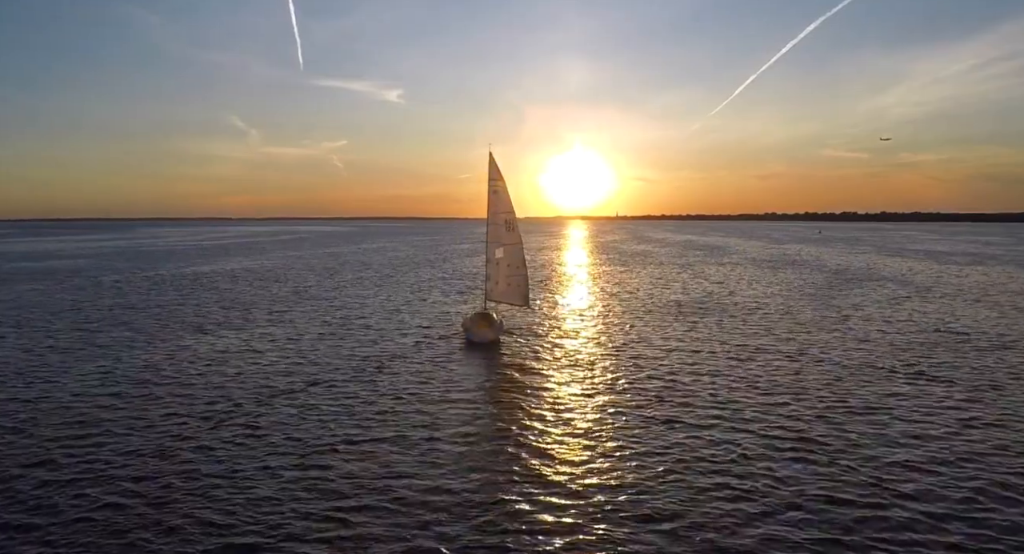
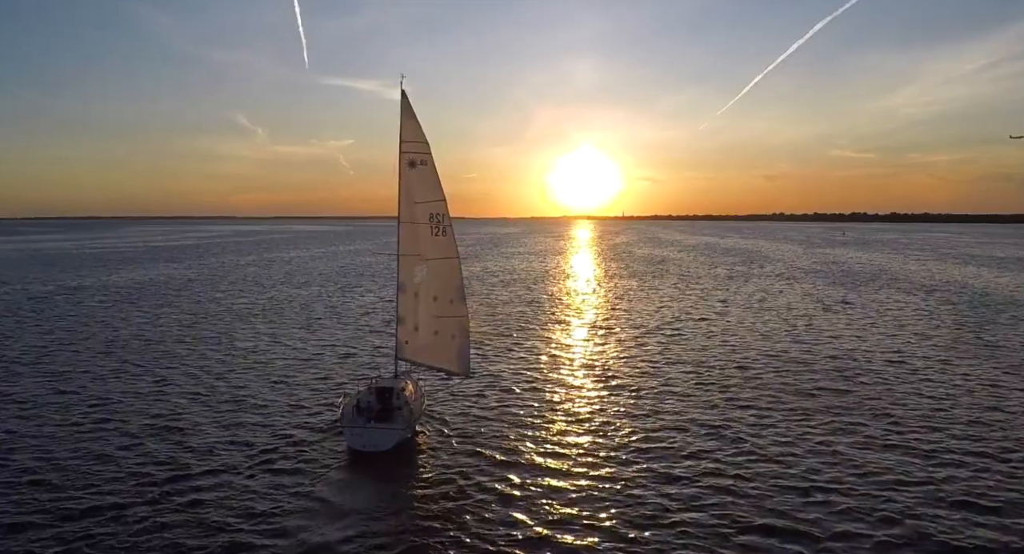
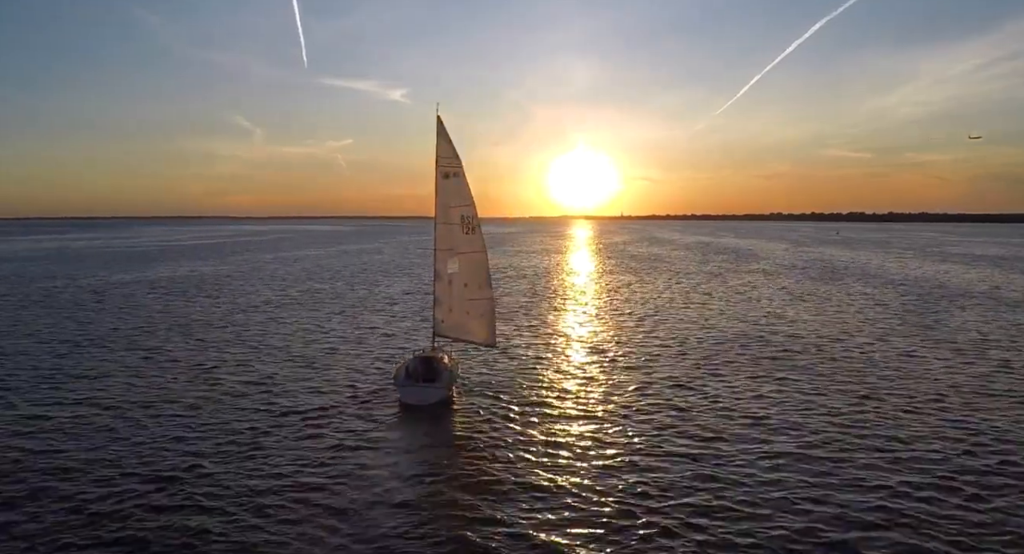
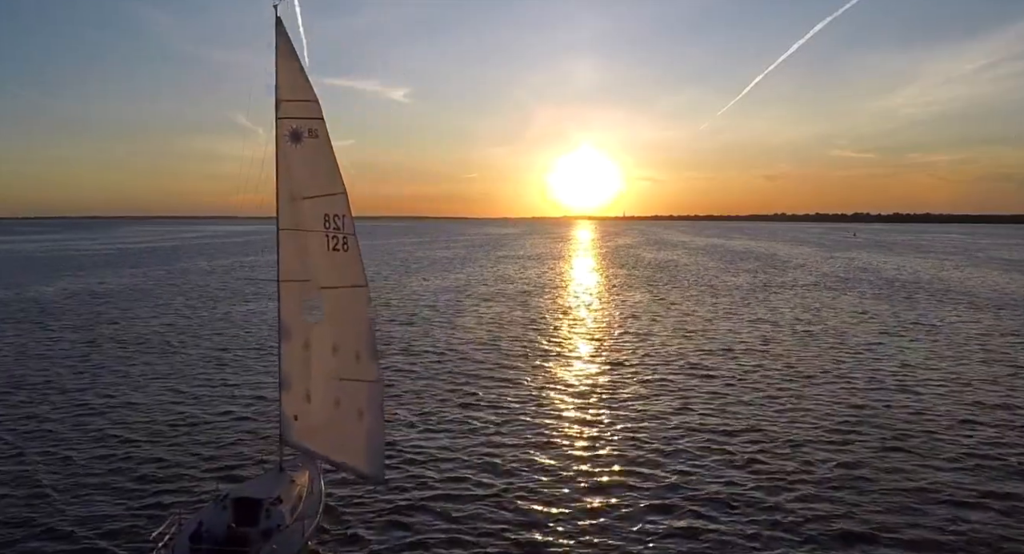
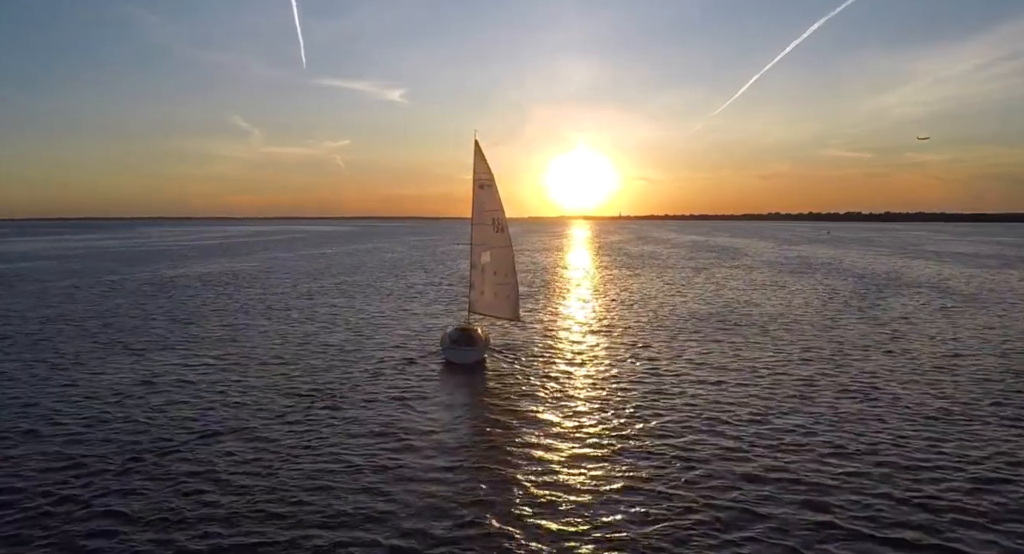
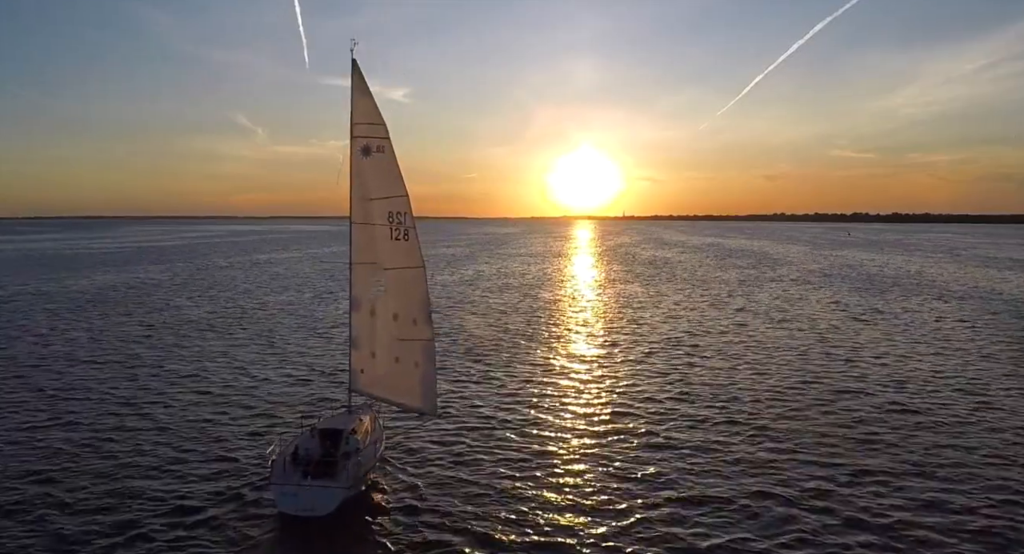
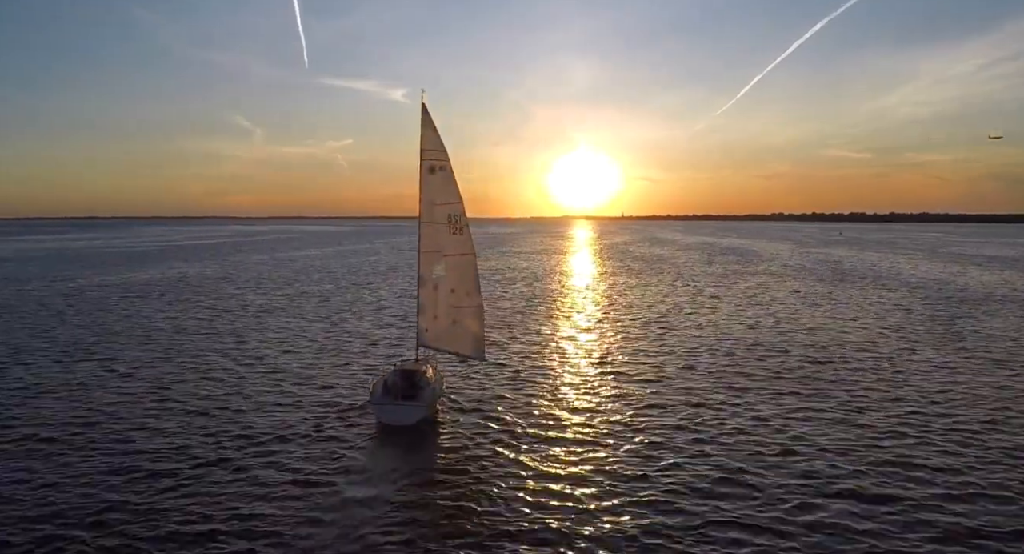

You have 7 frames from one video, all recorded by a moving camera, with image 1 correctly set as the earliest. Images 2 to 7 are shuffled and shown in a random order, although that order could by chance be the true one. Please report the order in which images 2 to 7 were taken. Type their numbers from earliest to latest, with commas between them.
5, 3, 7, 2, 6, 4
